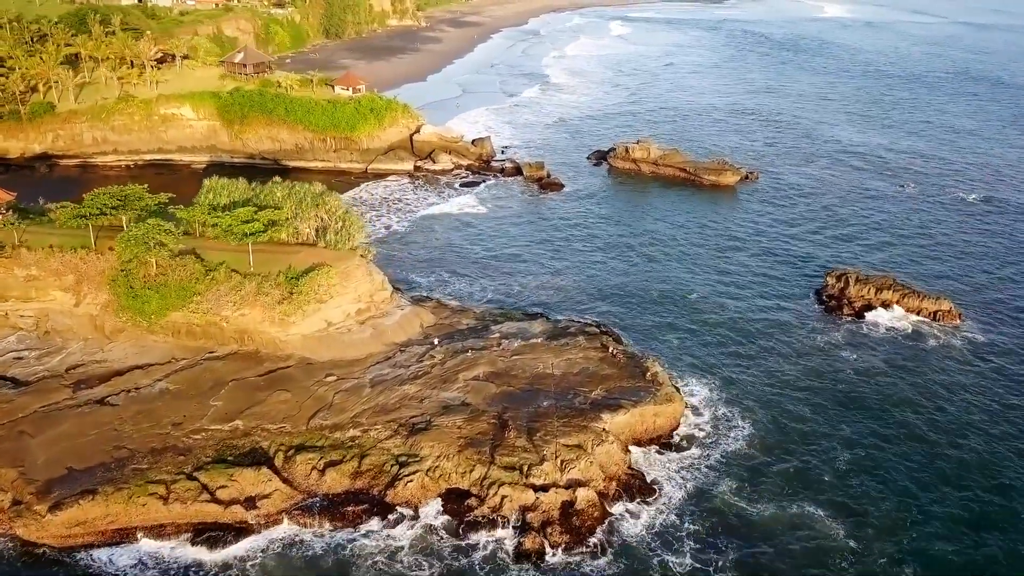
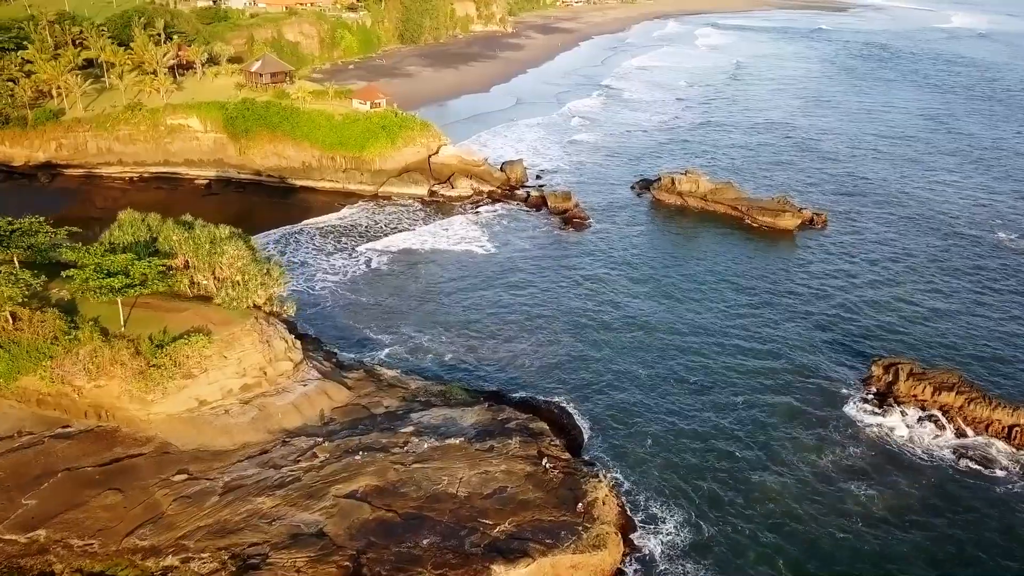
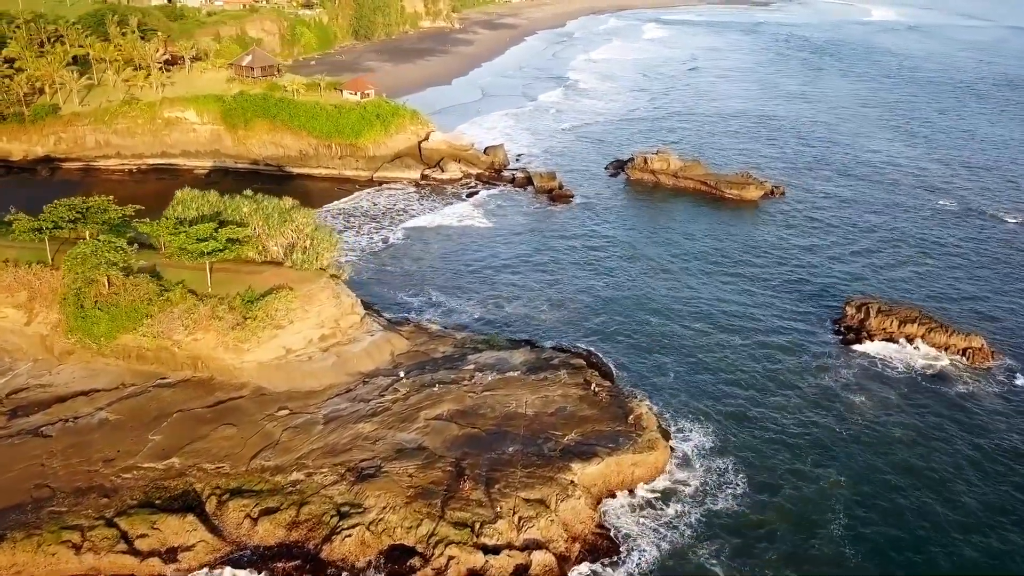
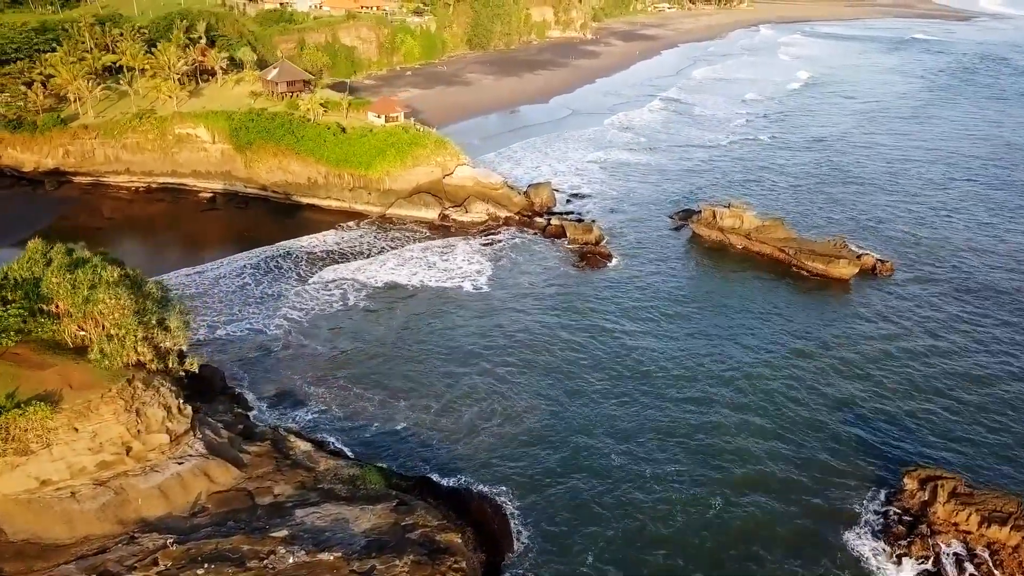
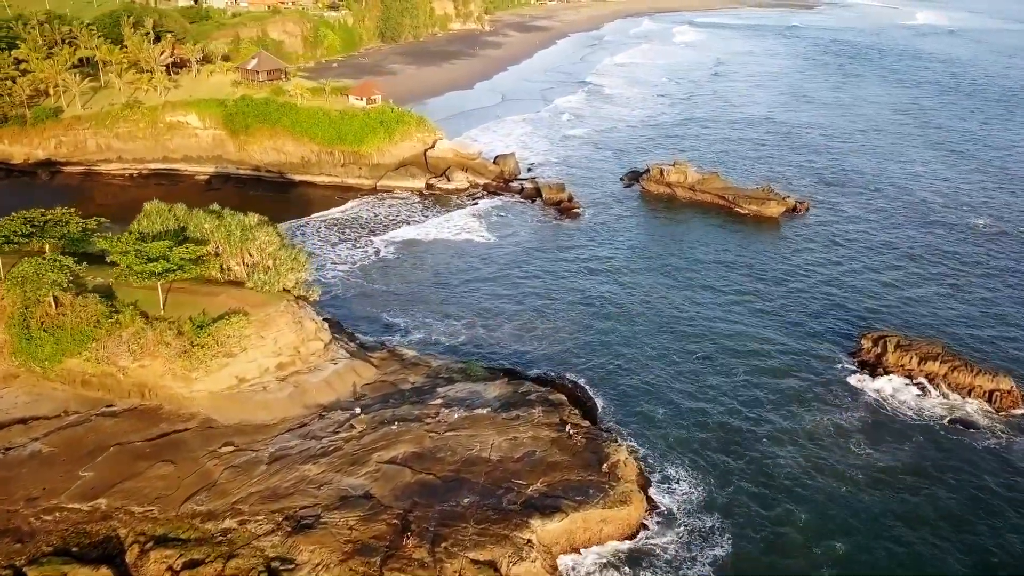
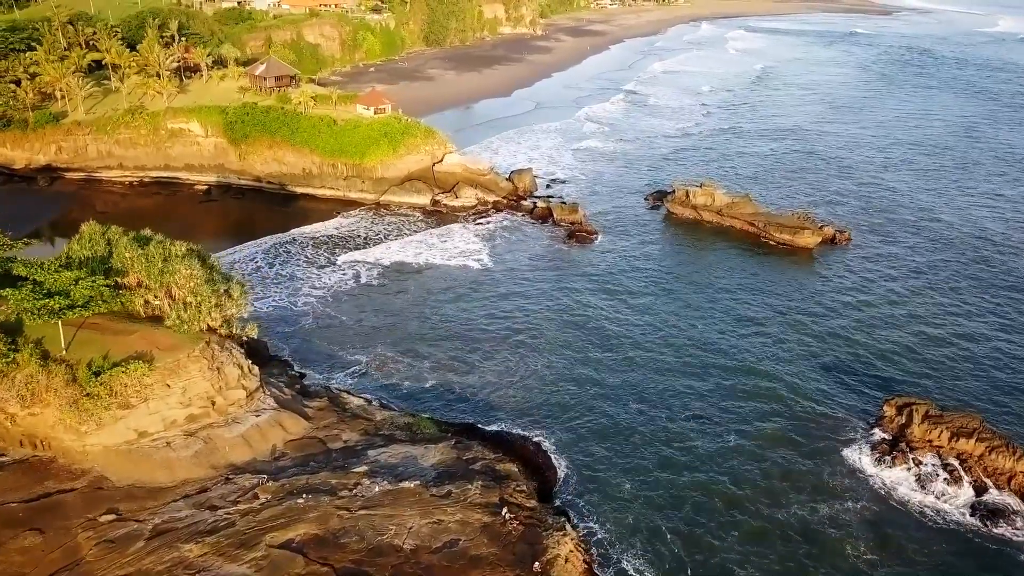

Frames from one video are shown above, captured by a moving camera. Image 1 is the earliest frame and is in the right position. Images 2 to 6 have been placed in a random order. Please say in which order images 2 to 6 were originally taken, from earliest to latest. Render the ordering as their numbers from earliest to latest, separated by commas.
3, 5, 2, 6, 4
